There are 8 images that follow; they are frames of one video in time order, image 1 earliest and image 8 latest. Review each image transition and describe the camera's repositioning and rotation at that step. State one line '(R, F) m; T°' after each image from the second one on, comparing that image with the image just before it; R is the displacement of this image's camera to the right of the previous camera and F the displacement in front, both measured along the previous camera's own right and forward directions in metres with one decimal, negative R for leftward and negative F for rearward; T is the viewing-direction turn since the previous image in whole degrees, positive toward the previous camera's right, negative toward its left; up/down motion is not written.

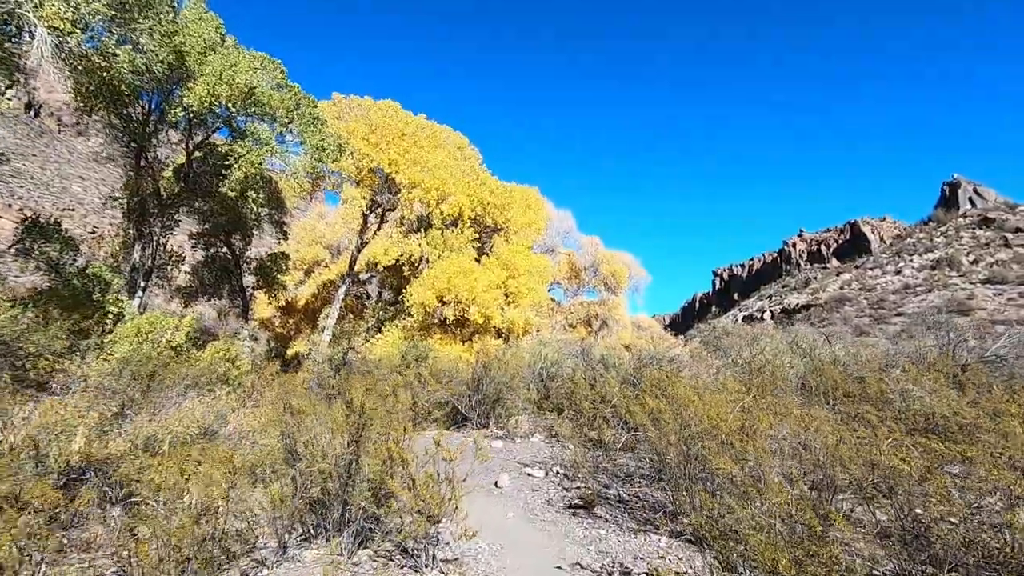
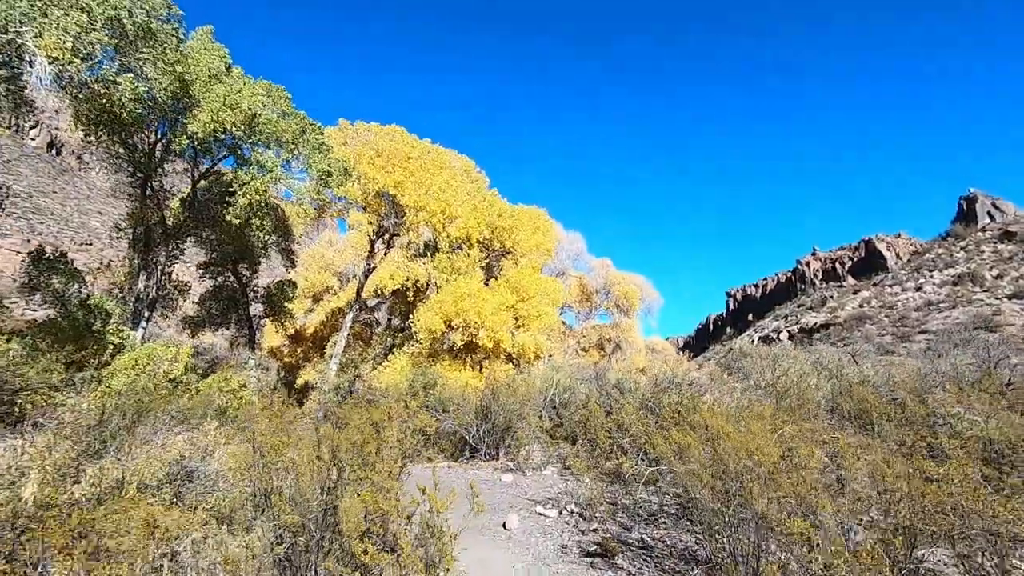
(0.0, +0.3) m; -1°
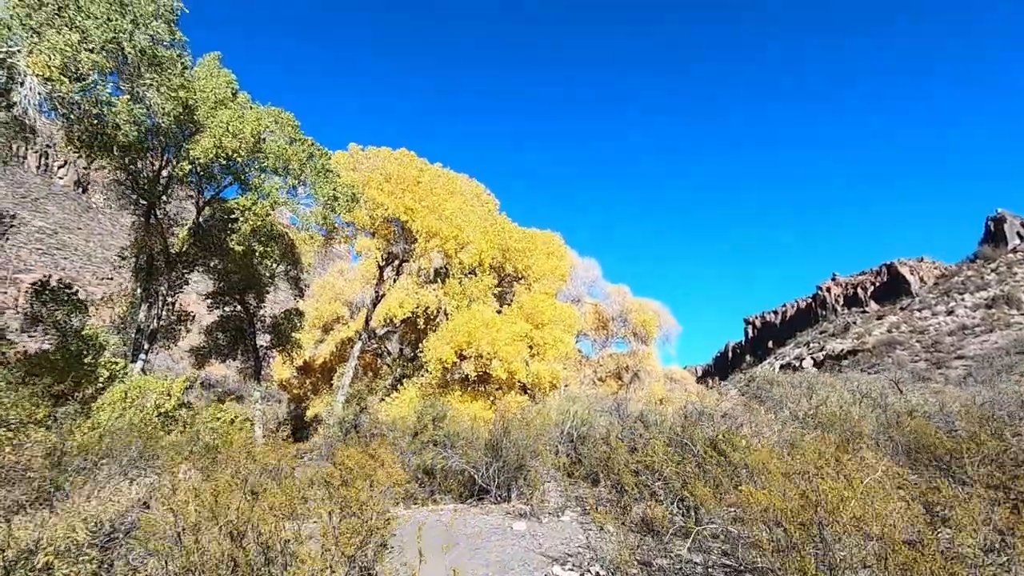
(0.0, +0.6) m; -2°
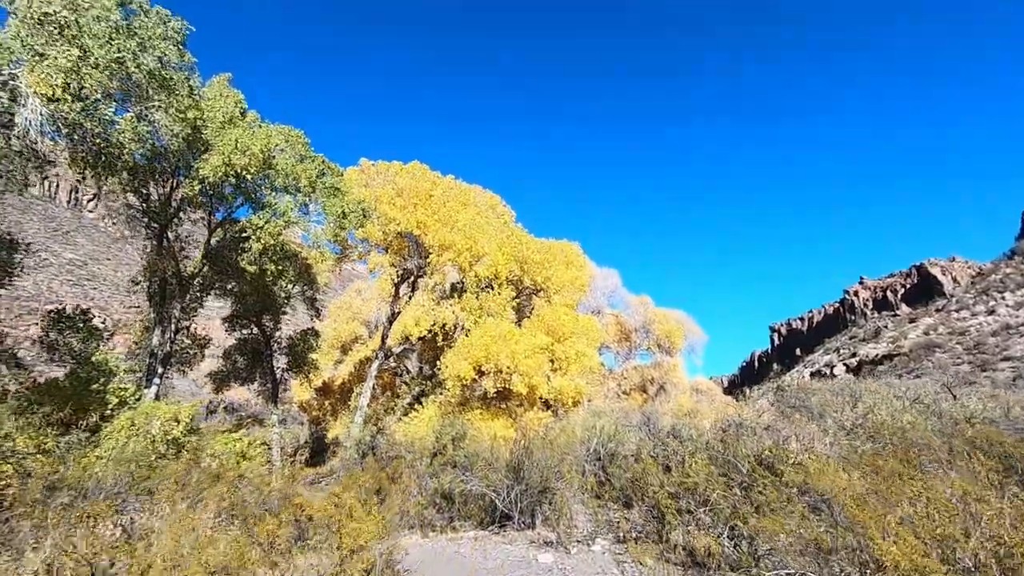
(0.0, +0.4) m; -2°
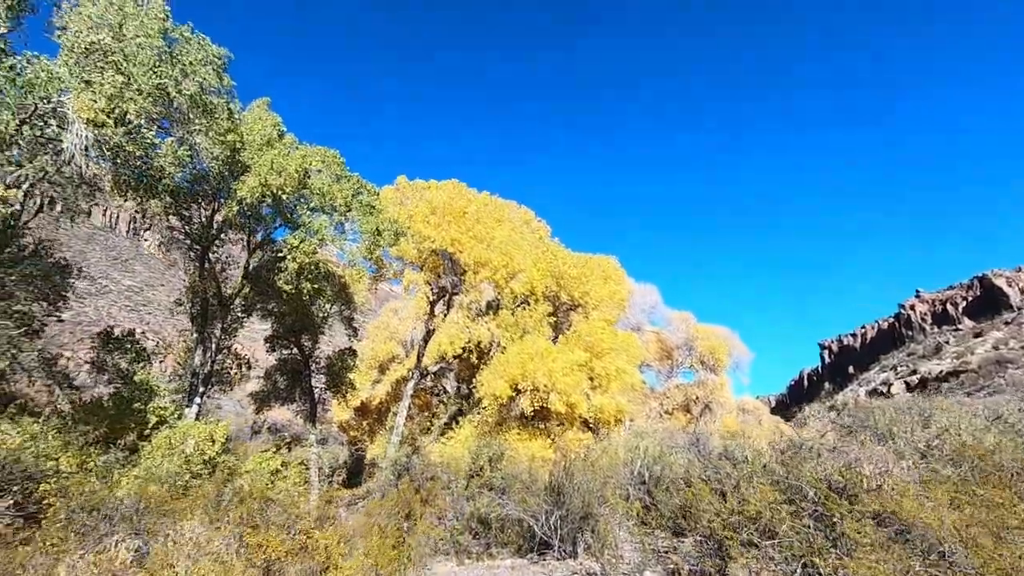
(0.0, +0.3) m; -4°
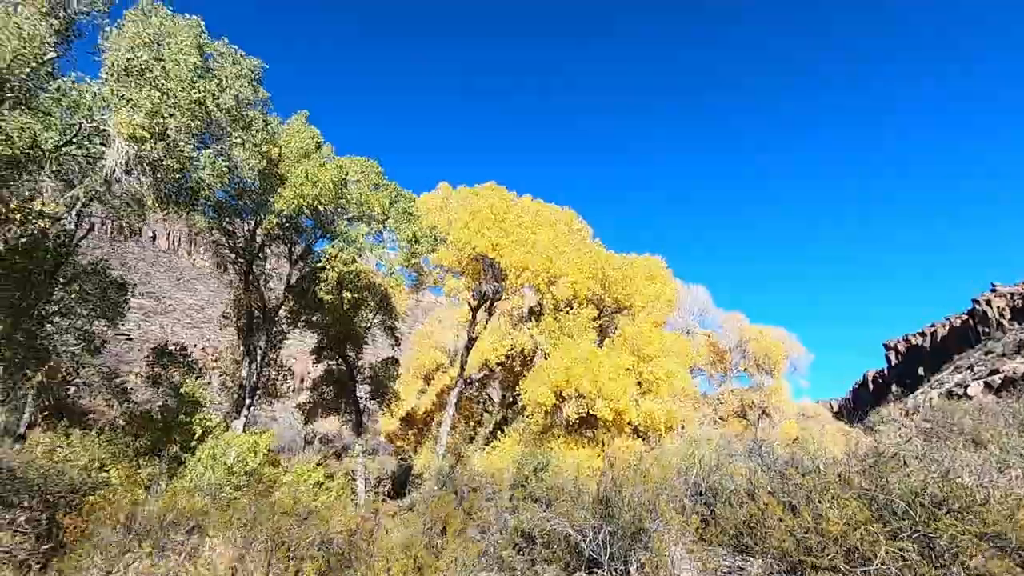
(+0.1, +0.3) m; -5°
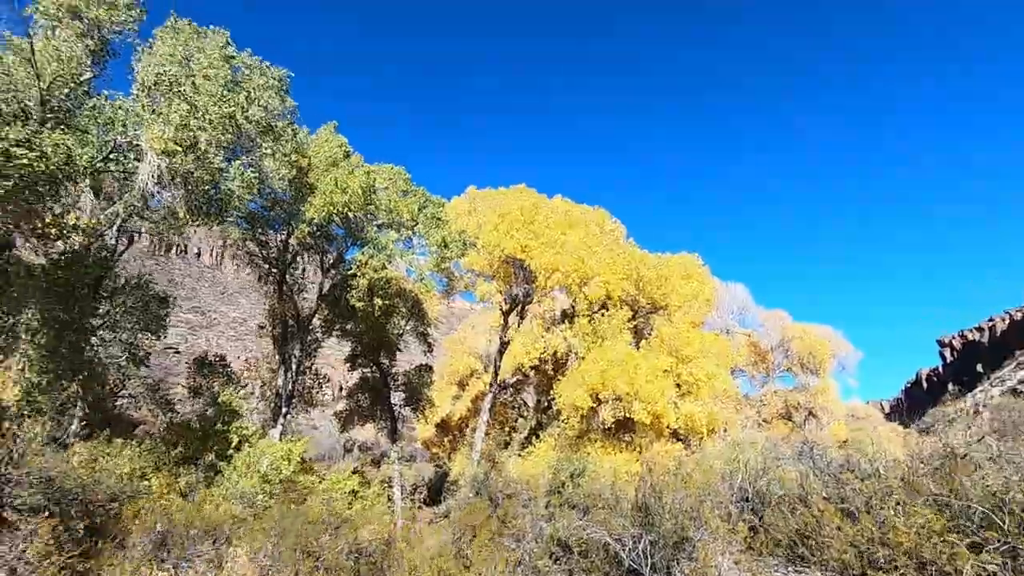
(0.0, +0.2) m; -3°
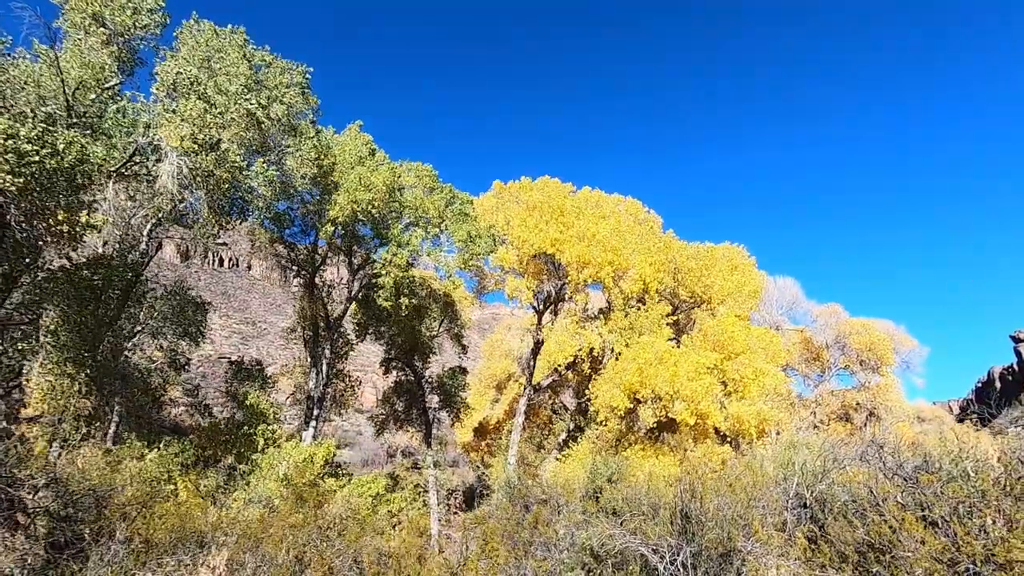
(+0.2, +0.5) m; -4°
